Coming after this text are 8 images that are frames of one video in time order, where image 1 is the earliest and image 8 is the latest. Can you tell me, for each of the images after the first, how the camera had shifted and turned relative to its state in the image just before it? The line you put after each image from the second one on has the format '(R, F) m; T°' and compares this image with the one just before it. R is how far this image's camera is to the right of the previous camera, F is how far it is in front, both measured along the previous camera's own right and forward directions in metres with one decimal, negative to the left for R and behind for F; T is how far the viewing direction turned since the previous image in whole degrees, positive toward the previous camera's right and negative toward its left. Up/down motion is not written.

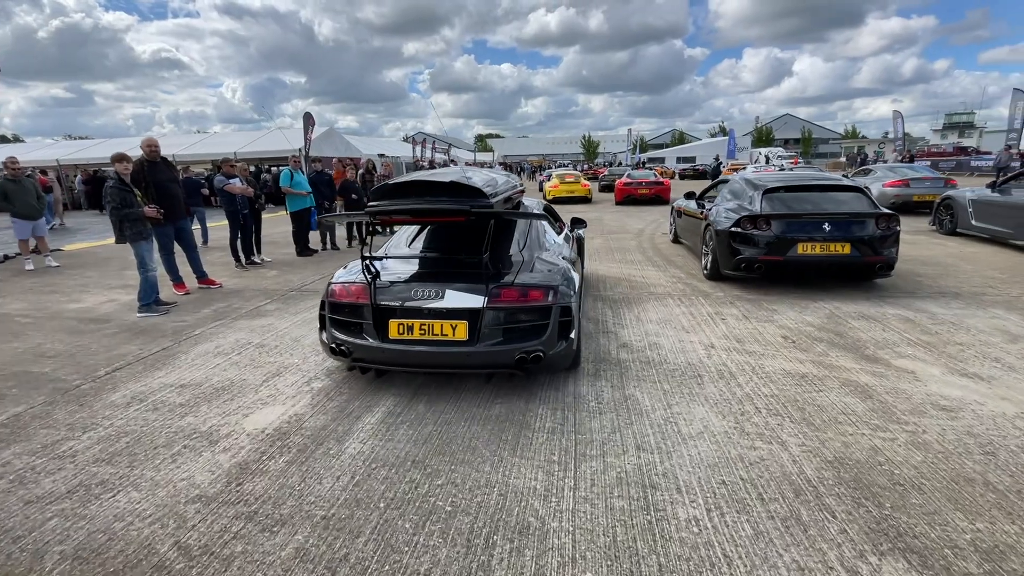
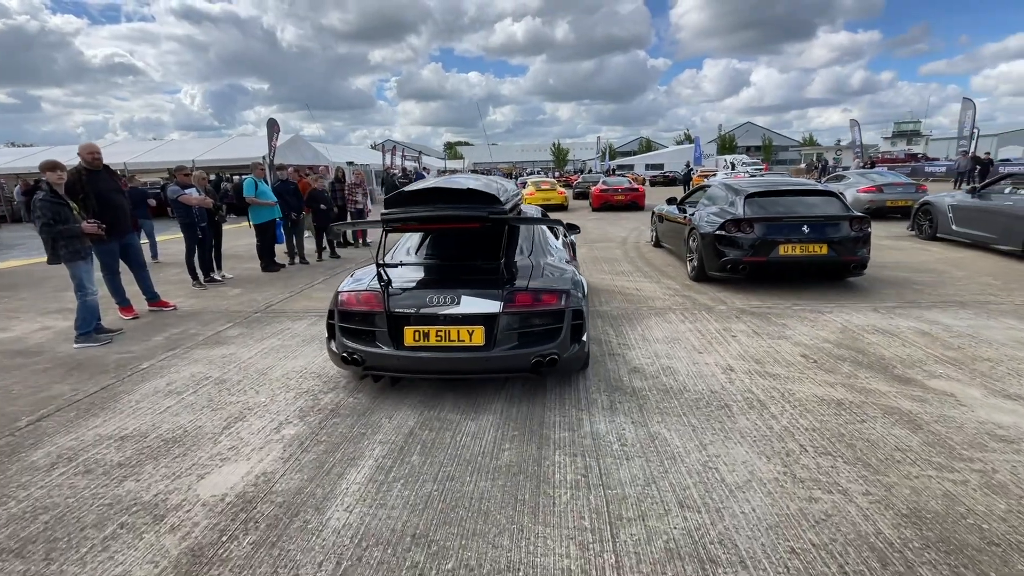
(-0.2, +0.4) m; +3°
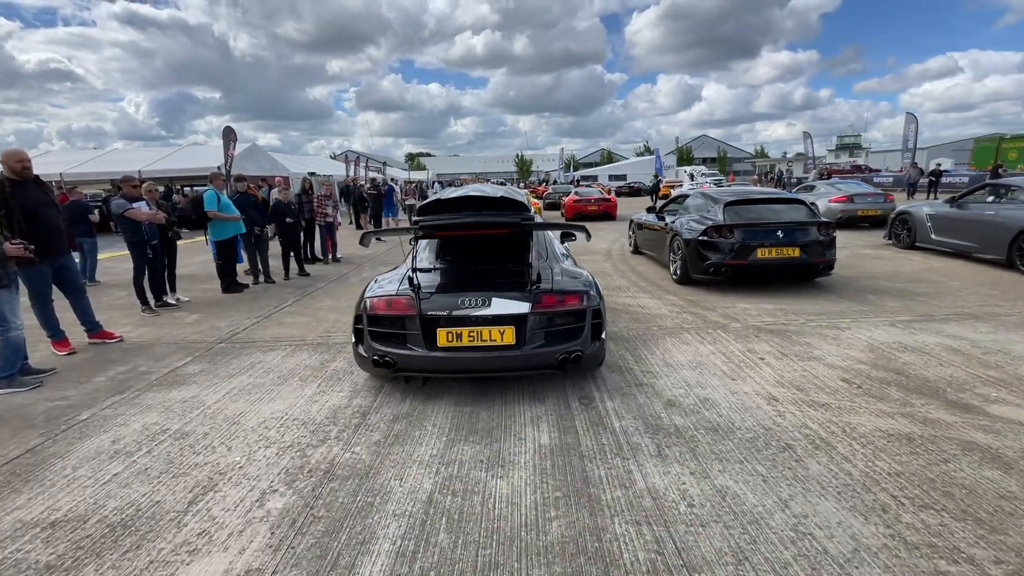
(-0.3, +0.5) m; +4°
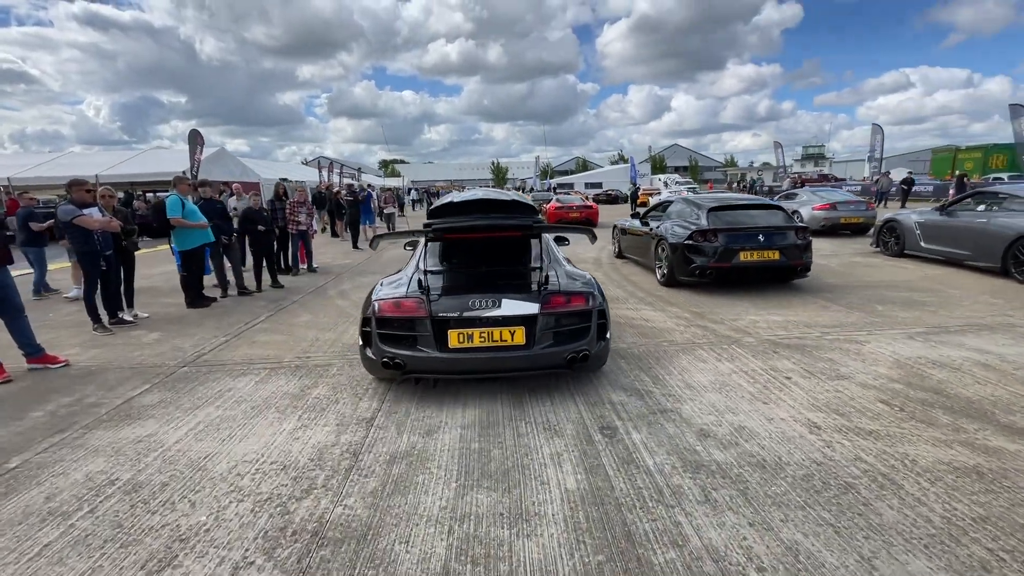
(-0.2, +0.4) m; +3°
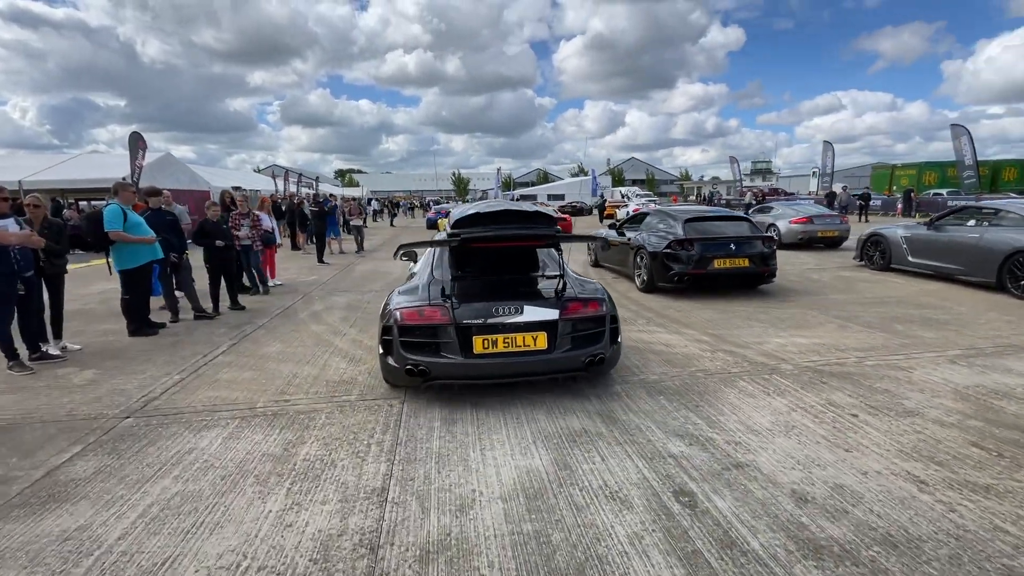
(-0.4, +0.6) m; +5°
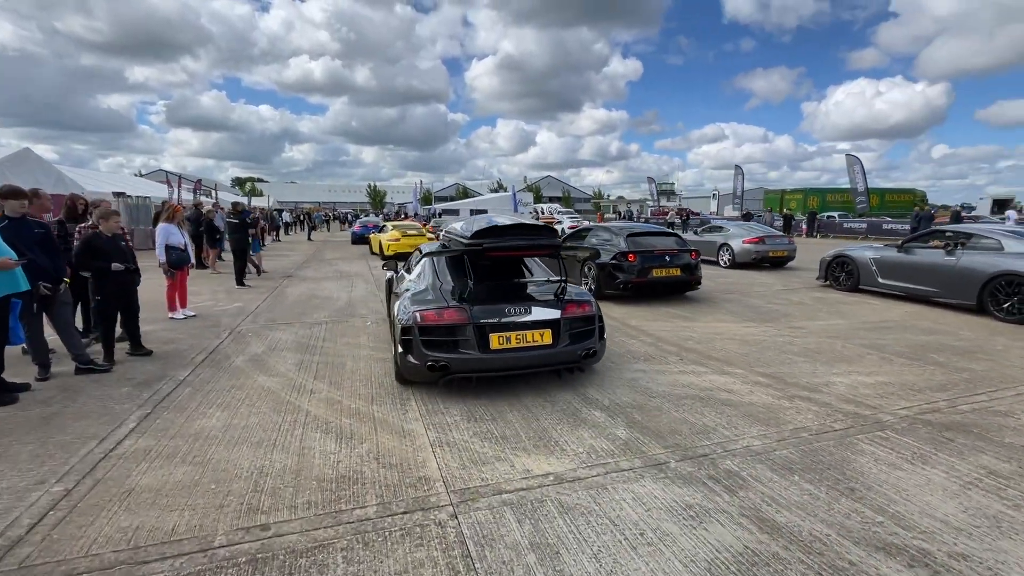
(-0.9, +1.1) m; +10°
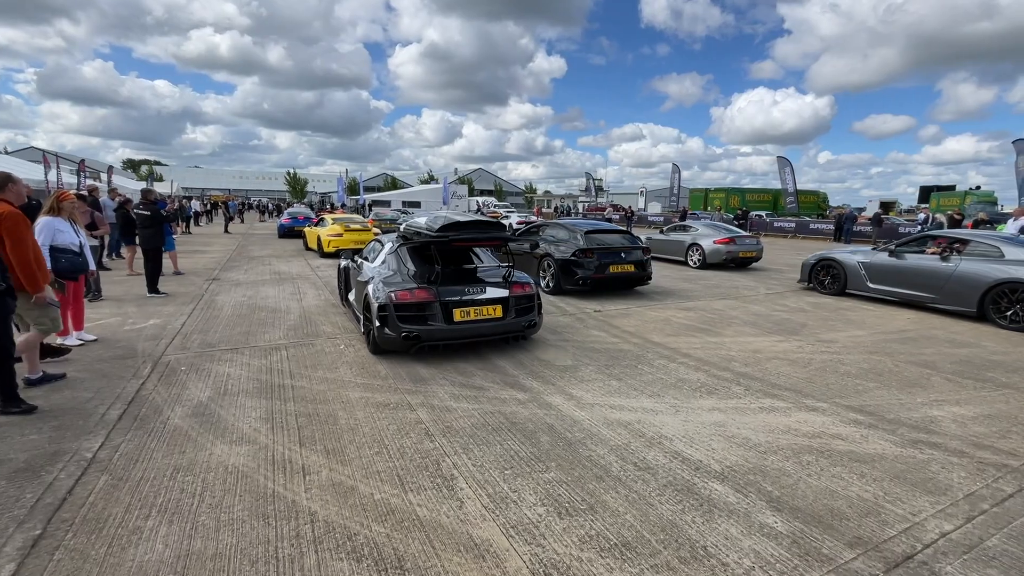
(-0.9, +1.1) m; +9°
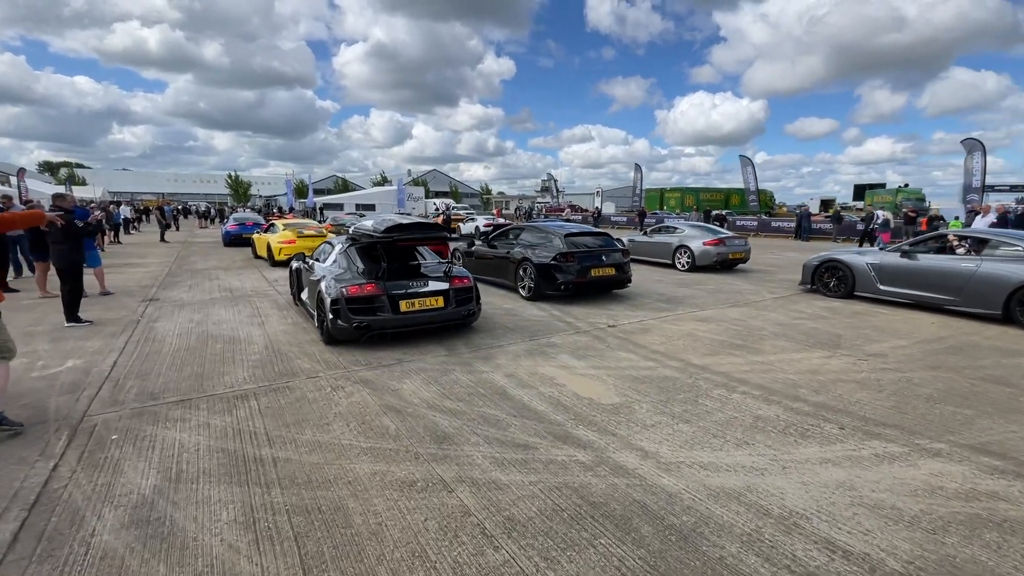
(-0.6, +0.9) m; +5°
